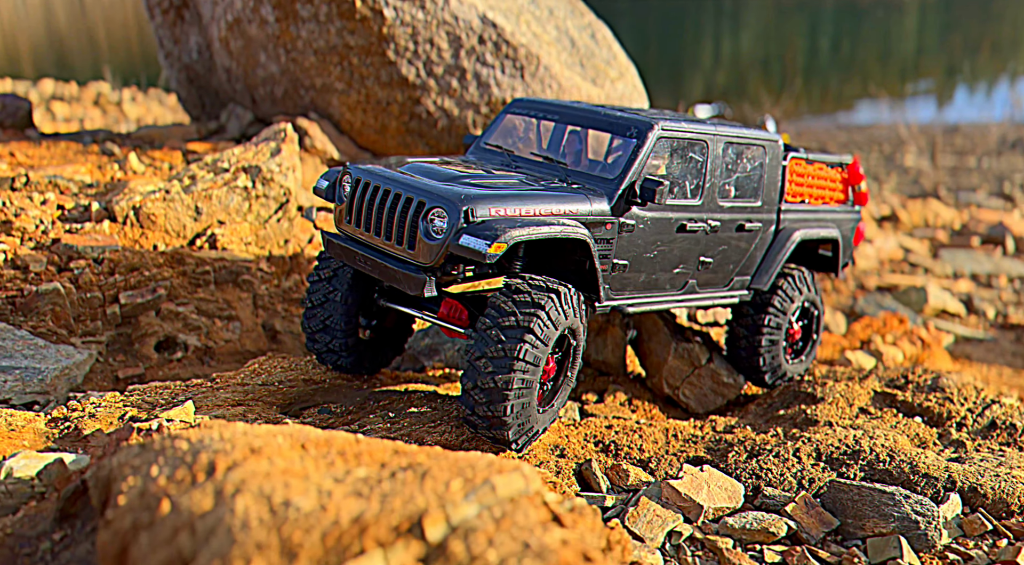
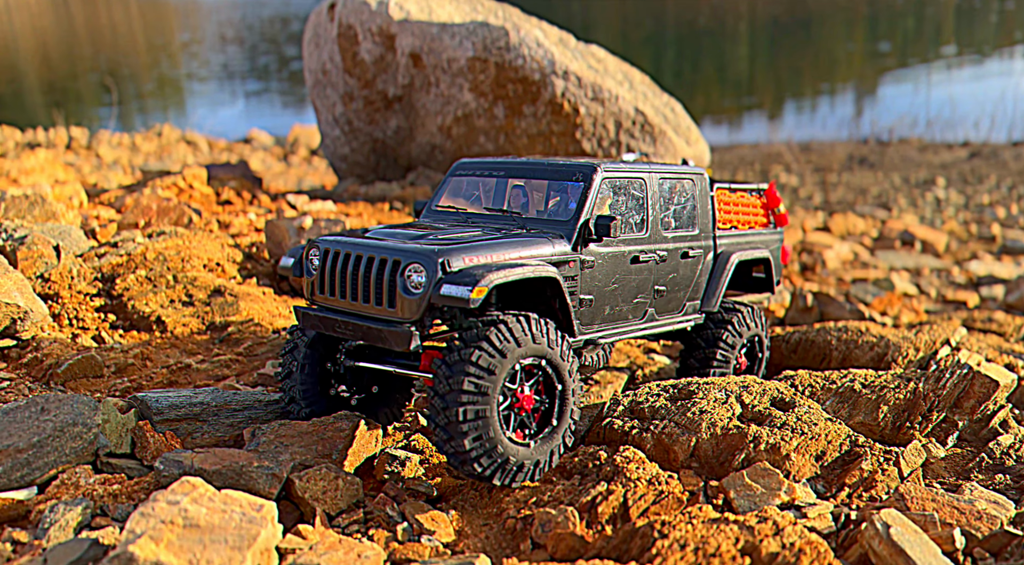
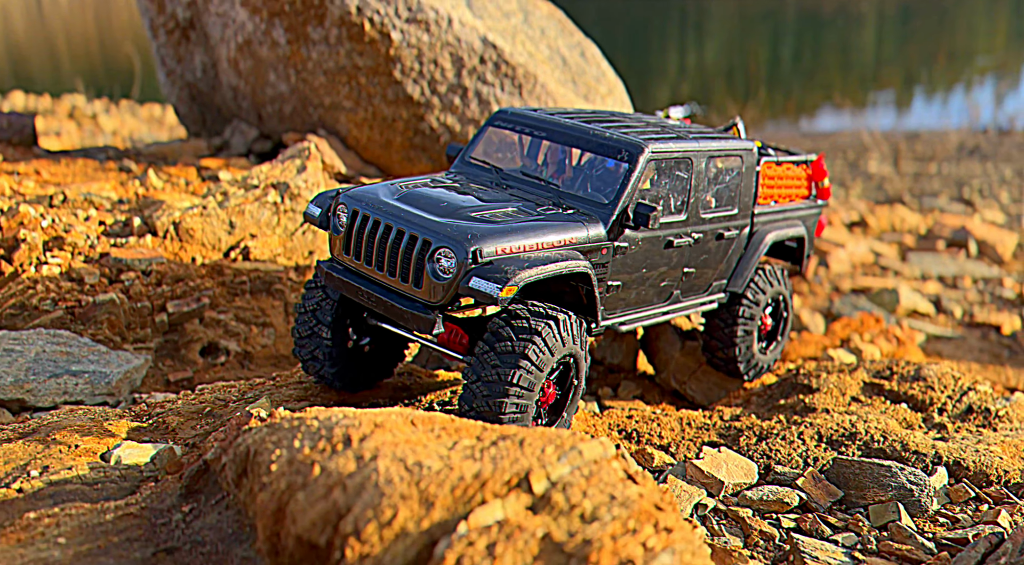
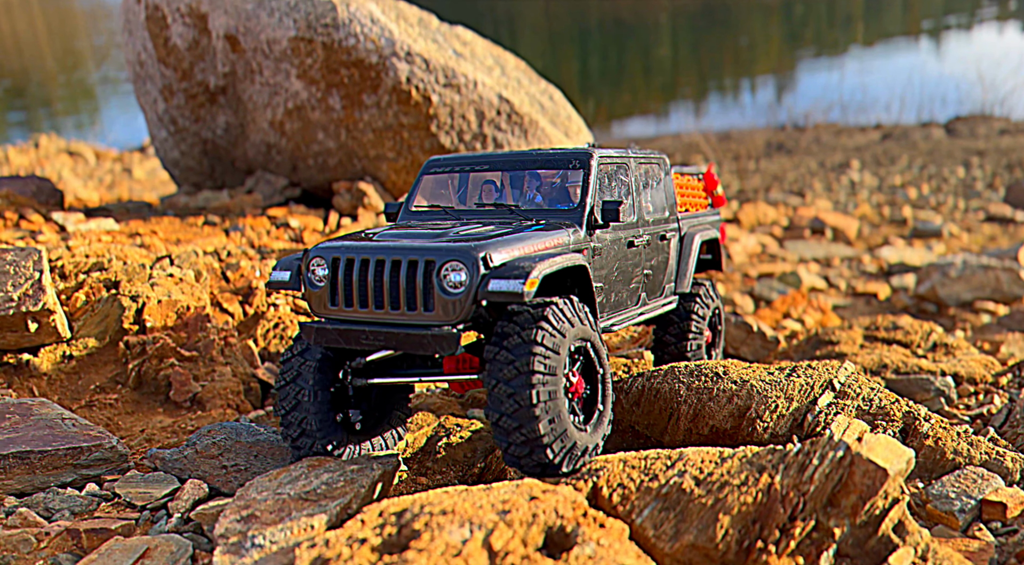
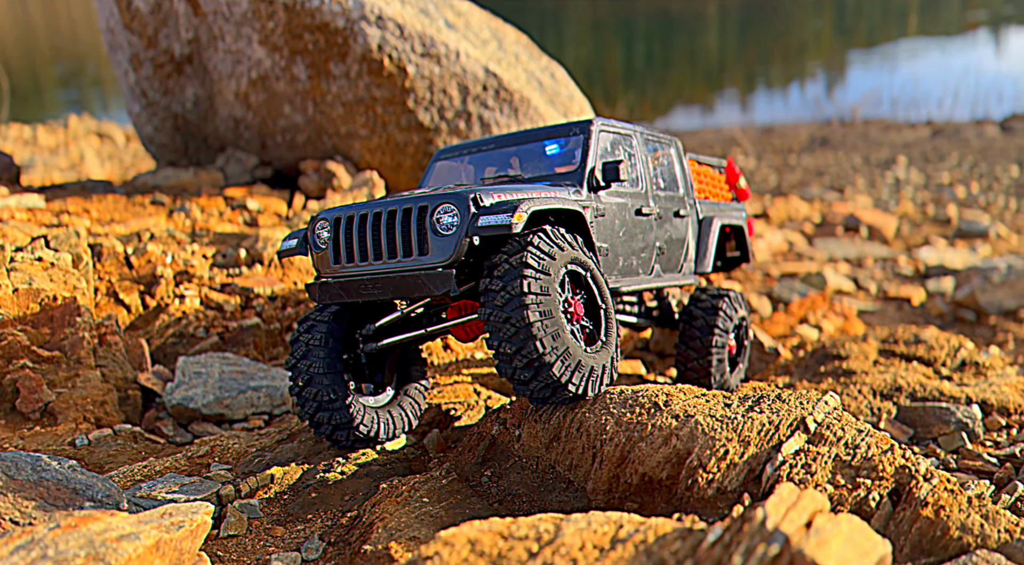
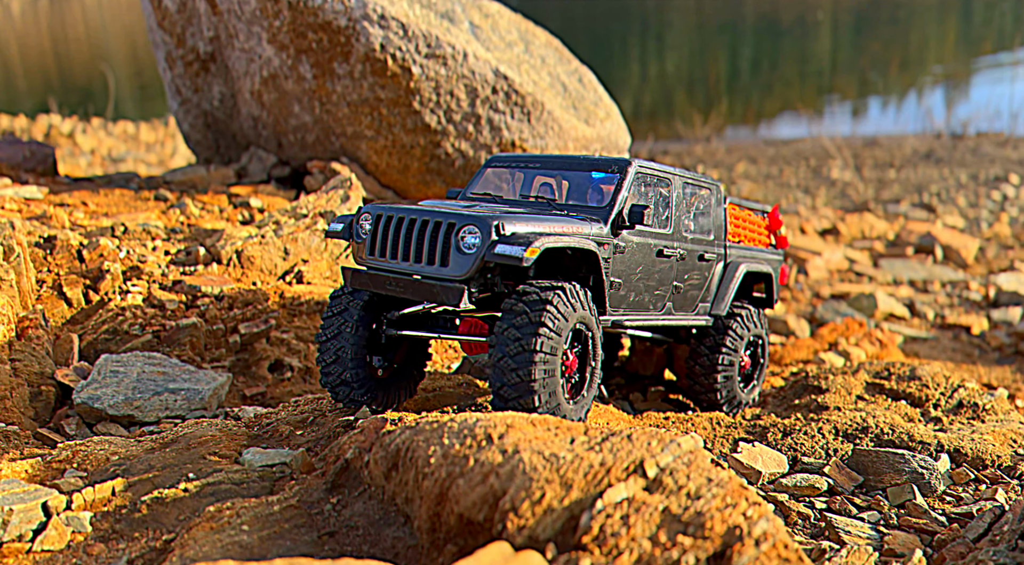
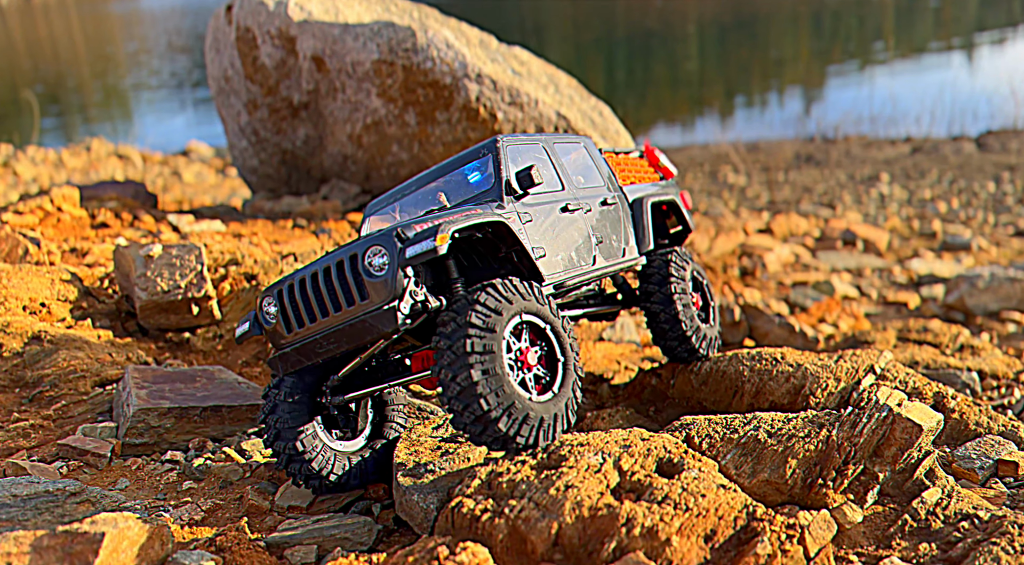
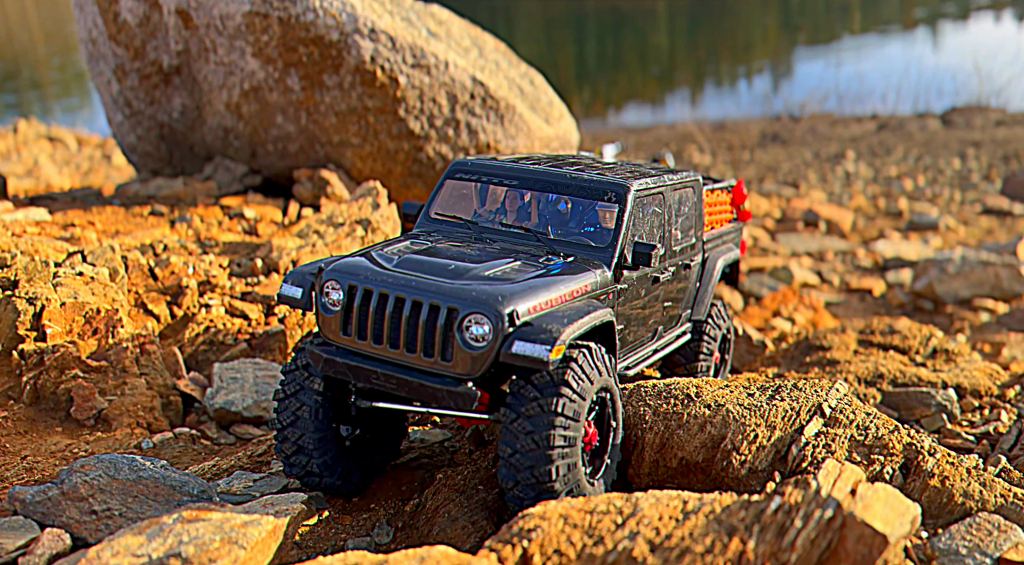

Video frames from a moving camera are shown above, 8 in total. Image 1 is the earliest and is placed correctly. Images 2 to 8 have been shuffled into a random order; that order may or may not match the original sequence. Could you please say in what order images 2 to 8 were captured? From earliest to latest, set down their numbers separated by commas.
3, 6, 5, 8, 4, 7, 2
